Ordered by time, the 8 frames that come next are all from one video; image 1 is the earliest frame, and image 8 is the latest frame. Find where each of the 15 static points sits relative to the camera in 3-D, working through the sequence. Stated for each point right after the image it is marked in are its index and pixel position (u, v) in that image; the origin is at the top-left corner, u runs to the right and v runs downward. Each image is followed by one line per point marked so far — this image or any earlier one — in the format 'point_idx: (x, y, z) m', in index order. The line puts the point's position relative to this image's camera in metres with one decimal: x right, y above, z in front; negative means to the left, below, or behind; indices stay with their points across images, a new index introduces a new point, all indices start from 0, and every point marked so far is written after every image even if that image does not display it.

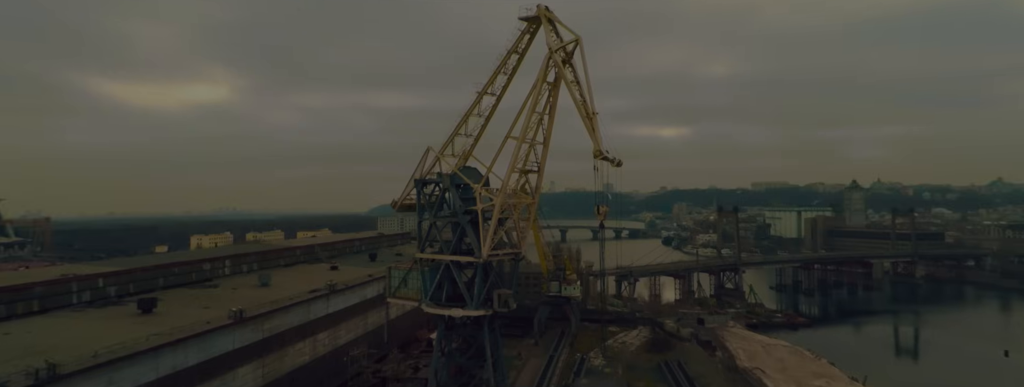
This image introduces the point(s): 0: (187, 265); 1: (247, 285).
0: (-8.8, -2.0, +14.3) m
1: (-7.4, -2.6, +14.6) m
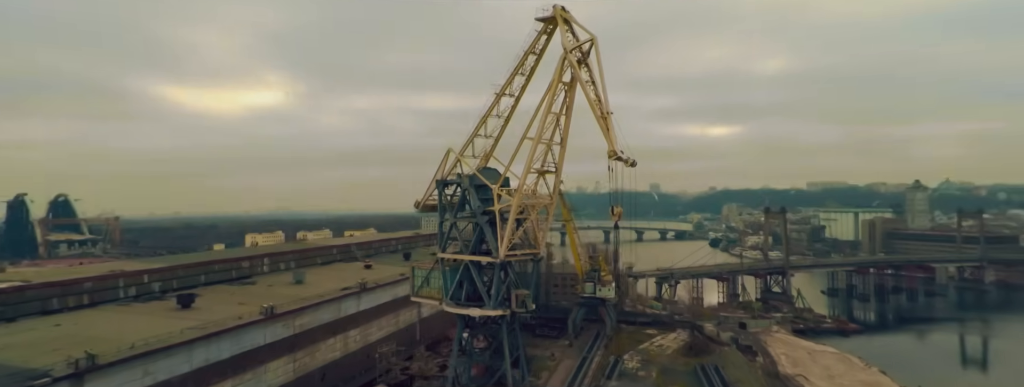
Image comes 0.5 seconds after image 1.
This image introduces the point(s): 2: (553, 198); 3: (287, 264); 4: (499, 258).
0: (-8.0, -2.0, +14.9) m
1: (-6.6, -2.6, +15.2) m
2: (+0.7, -0.1, +9.3) m
3: (-7.6, -2.4, +17.9) m
4: (-0.2, -1.1, +8.9) m
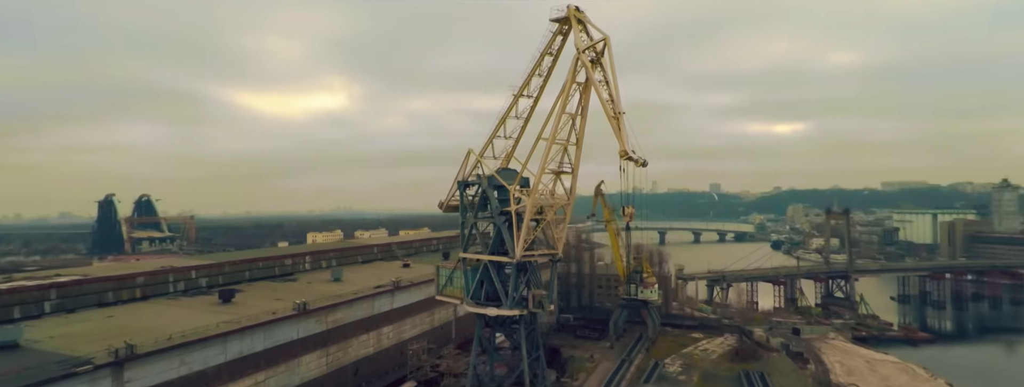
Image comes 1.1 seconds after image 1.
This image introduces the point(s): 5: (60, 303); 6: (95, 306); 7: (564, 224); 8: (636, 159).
0: (-7.2, -2.0, +15.6) m
1: (-5.7, -2.6, +15.8) m
2: (+1.0, -0.1, +9.2) m
3: (-6.5, -2.4, +18.6) m
4: (0.0, -1.1, +8.9) m
5: (-8.8, -2.1, +10.1) m
6: (-8.5, -2.3, +10.7) m
7: (+0.9, -0.6, +9.4) m
8: (+1.8, +0.5, +7.4) m
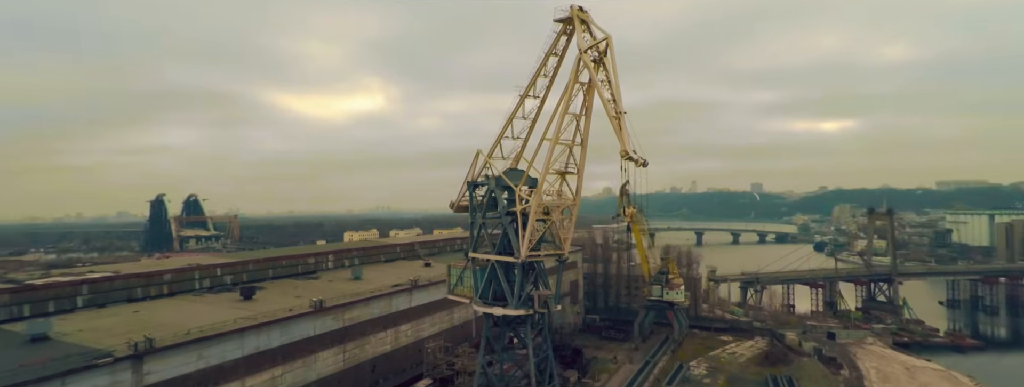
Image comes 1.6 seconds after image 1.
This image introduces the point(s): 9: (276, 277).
0: (-6.7, -2.0, +16.1) m
1: (-5.2, -2.6, +16.1) m
2: (+1.1, -0.1, +9.2) m
3: (-5.8, -2.4, +19.0) m
4: (+0.1, -1.1, +8.9) m
5: (-8.6, -2.1, +10.7) m
6: (-8.3, -2.3, +11.2) m
7: (+1.0, -0.6, +9.4) m
8: (+1.7, +0.5, +7.3) m
9: (-6.9, -2.4, +15.3) m
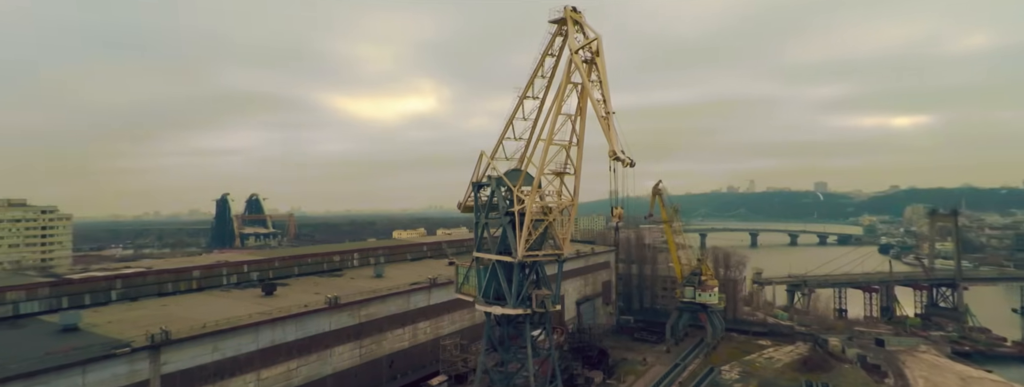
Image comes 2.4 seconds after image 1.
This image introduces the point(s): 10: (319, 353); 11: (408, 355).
0: (-6.1, -2.0, +16.7) m
1: (-4.7, -2.6, +16.6) m
2: (+1.1, -0.1, +9.2) m
3: (-5.0, -2.4, +19.5) m
4: (+0.1, -1.1, +9.0) m
5: (-8.5, -2.1, +11.4) m
6: (-8.1, -2.3, +12.0) m
7: (+1.0, -0.6, +9.4) m
8: (+1.6, +0.5, +7.3) m
9: (-6.4, -2.4, +15.9) m
10: (-4.4, -3.6, +11.9) m
11: (-2.9, -4.5, +14.5) m
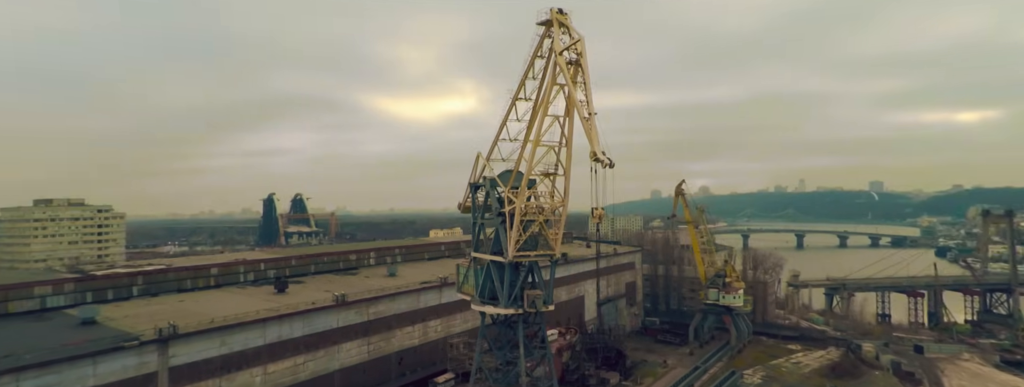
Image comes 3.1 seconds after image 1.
0: (-5.8, -2.0, +17.1) m
1: (-4.4, -2.6, +17.0) m
2: (+0.9, -0.1, +9.2) m
3: (-4.5, -2.4, +19.9) m
4: (-0.1, -1.1, +9.1) m
5: (-8.5, -2.2, +12.1) m
6: (-8.1, -2.3, +12.6) m
7: (+0.9, -0.6, +9.4) m
8: (+1.3, +0.5, +7.3) m
9: (-6.1, -2.5, +16.4) m
10: (-4.4, -3.7, +12.3) m
11: (-2.7, -4.5, +14.8) m
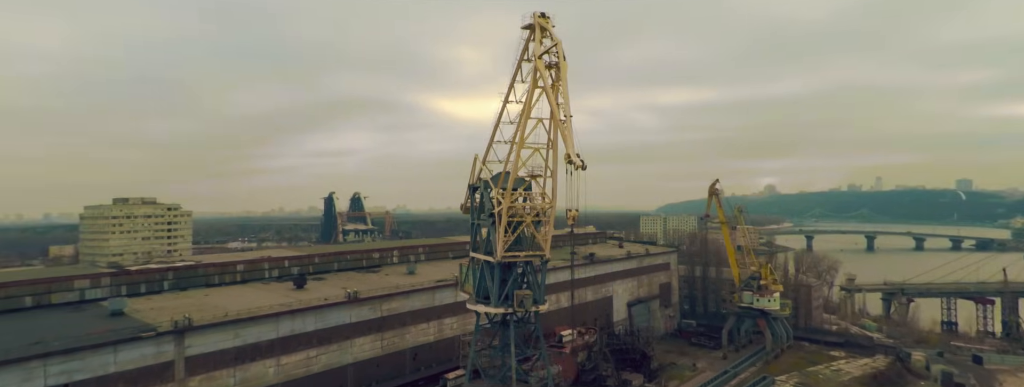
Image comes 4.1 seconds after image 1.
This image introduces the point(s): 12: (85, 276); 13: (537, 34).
0: (-5.3, -2.0, +17.8) m
1: (-3.9, -2.7, +17.5) m
2: (+0.8, -0.1, +9.3) m
3: (-3.7, -2.5, +20.5) m
4: (-0.3, -1.2, +9.3) m
5: (-8.4, -2.2, +13.0) m
6: (-8.0, -2.4, +13.5) m
7: (+0.7, -0.6, +9.6) m
8: (+0.9, +0.4, +7.4) m
9: (-5.7, -2.5, +17.1) m
10: (-4.3, -3.7, +12.8) m
11: (-2.4, -4.5, +15.2) m
12: (-9.4, -1.8, +11.6) m
13: (+0.4, +2.6, +8.4) m
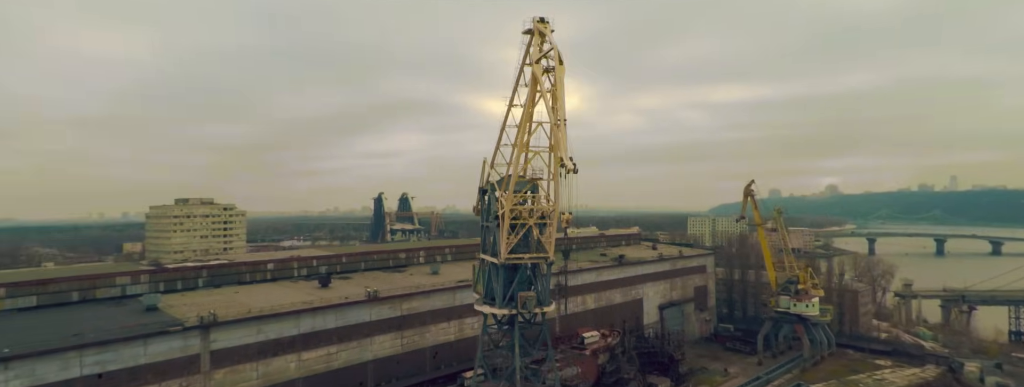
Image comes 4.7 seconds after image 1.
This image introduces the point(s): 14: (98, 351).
0: (-4.5, -2.1, +18.3) m
1: (-3.1, -2.7, +18.0) m
2: (+0.8, -0.2, +9.4) m
3: (-2.8, -2.5, +20.9) m
4: (-0.2, -1.2, +9.5) m
5: (-8.0, -2.3, +13.8) m
6: (-7.6, -2.4, +14.2) m
7: (+0.8, -0.7, +9.6) m
8: (+0.9, +0.4, +7.5) m
9: (-5.0, -2.5, +17.6) m
10: (-3.9, -3.7, +13.3) m
11: (-1.9, -4.6, +15.5) m
12: (-9.2, -1.9, +12.4) m
13: (+0.4, +2.5, +8.5) m
14: (-7.1, -2.7, +9.1) m
